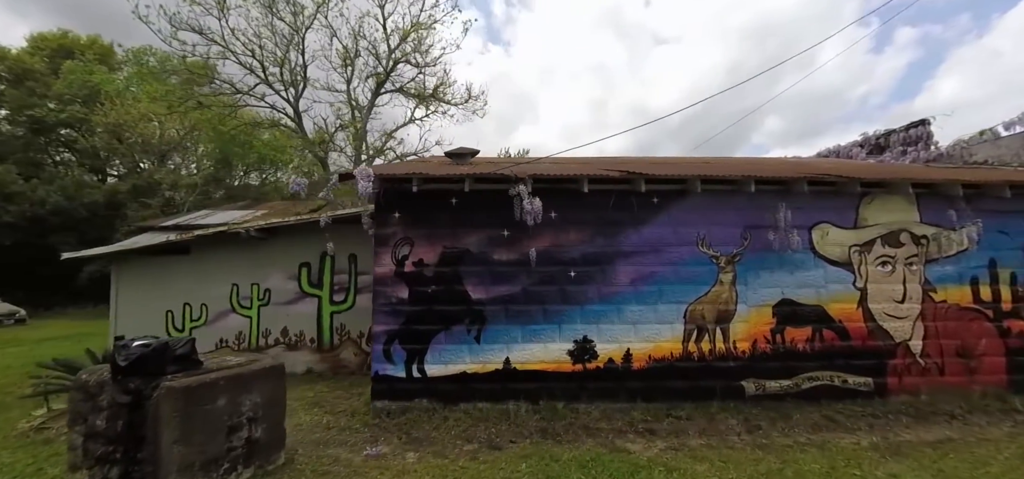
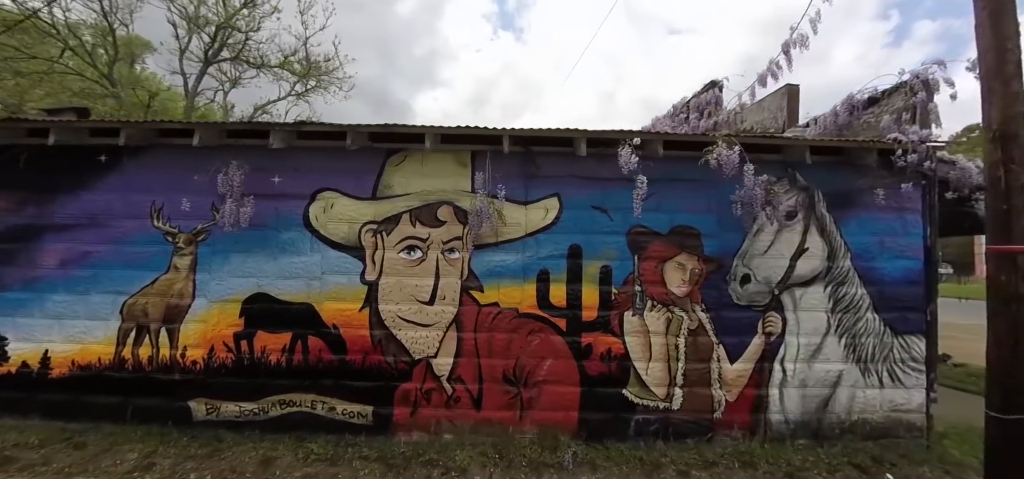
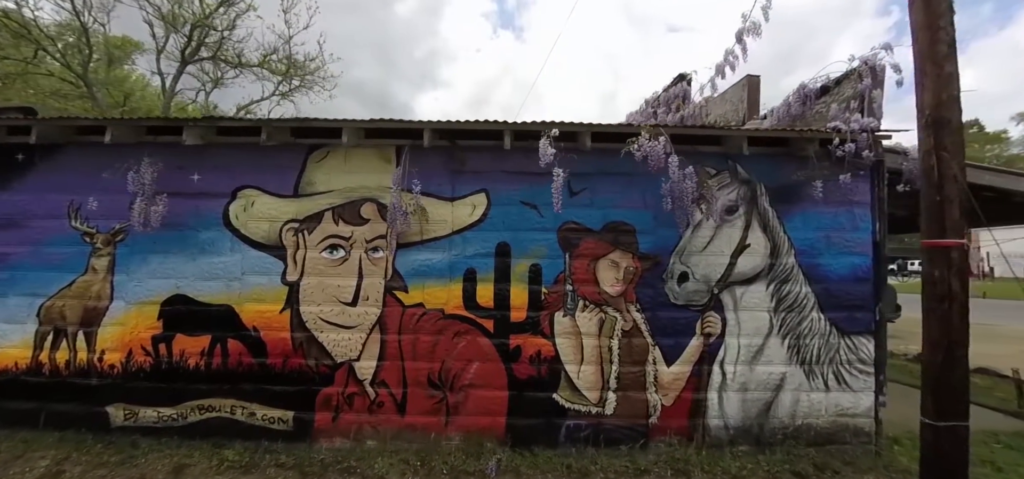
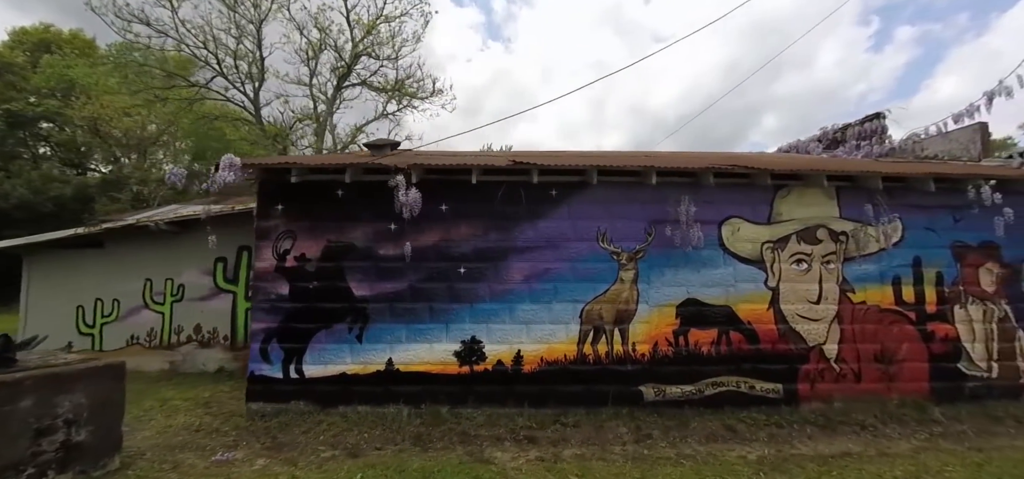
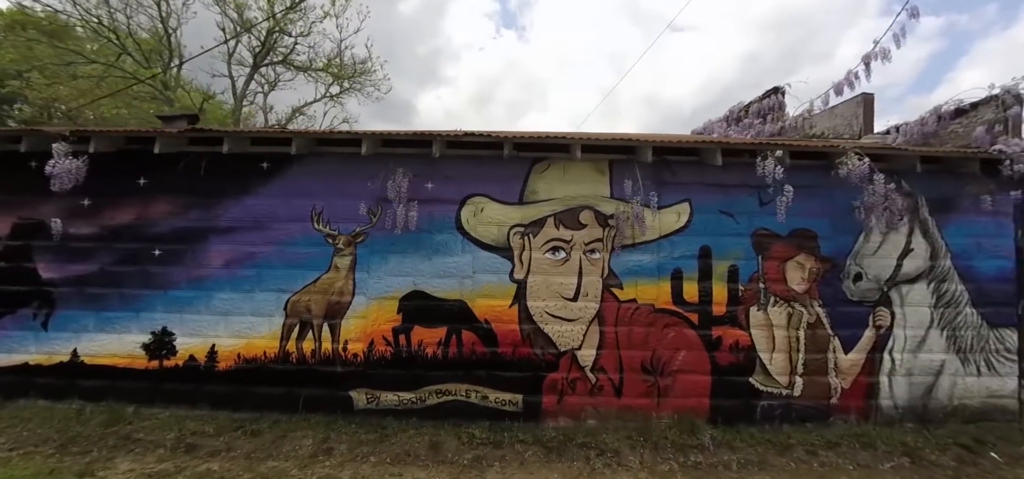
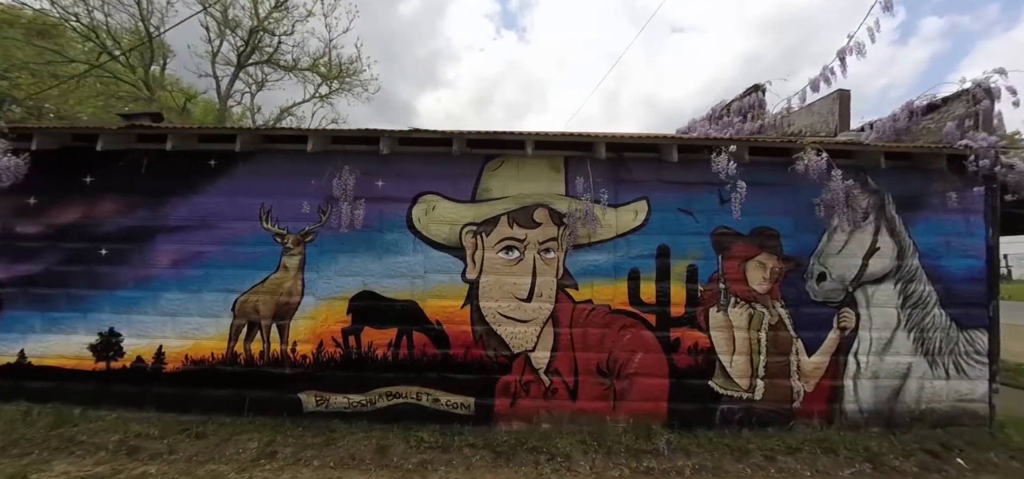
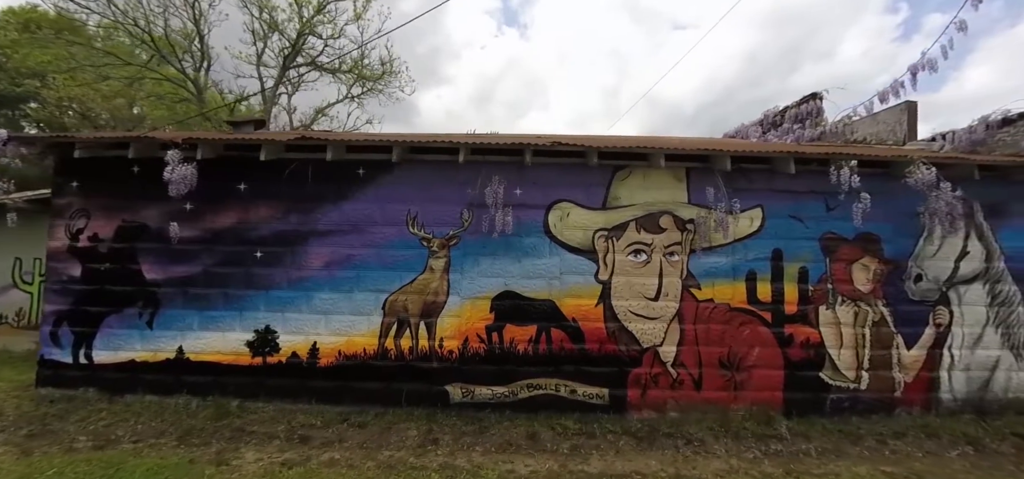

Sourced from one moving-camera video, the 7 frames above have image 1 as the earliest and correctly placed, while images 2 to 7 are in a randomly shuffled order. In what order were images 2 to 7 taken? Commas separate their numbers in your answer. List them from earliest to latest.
4, 7, 5, 6, 2, 3
